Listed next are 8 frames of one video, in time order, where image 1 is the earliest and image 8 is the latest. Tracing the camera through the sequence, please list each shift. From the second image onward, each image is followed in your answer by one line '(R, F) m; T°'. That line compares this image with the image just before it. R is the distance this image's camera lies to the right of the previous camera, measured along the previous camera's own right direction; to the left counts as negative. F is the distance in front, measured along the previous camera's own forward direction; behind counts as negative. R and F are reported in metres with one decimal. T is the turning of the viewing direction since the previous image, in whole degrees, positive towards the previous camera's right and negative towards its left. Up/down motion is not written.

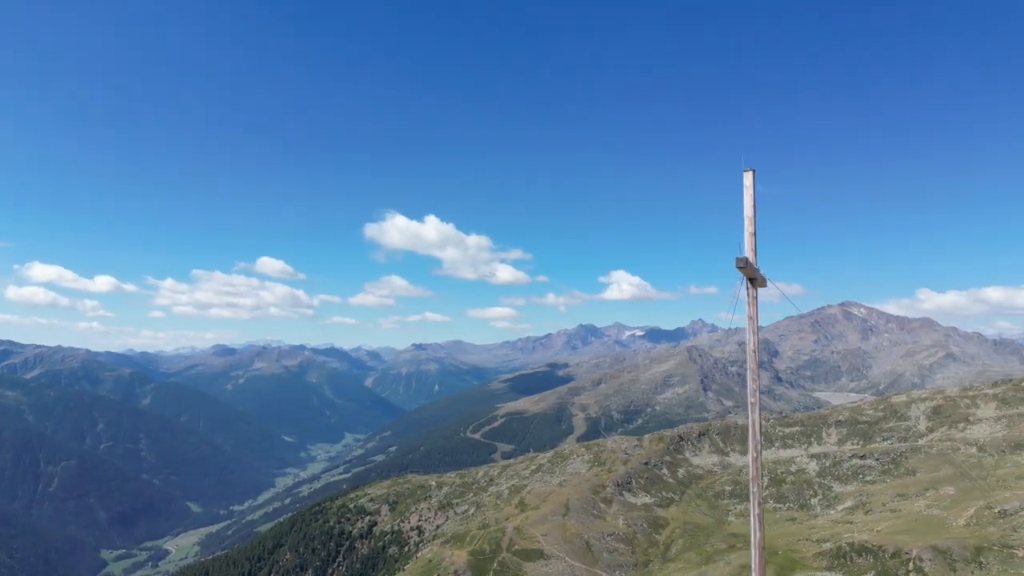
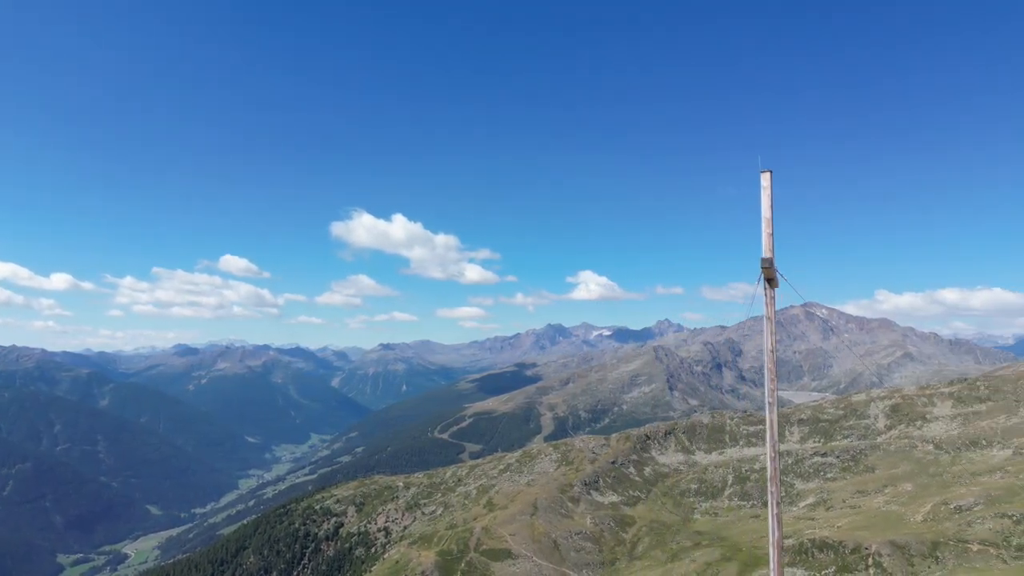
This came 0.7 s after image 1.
(+7.3, +0.8) m; +2°
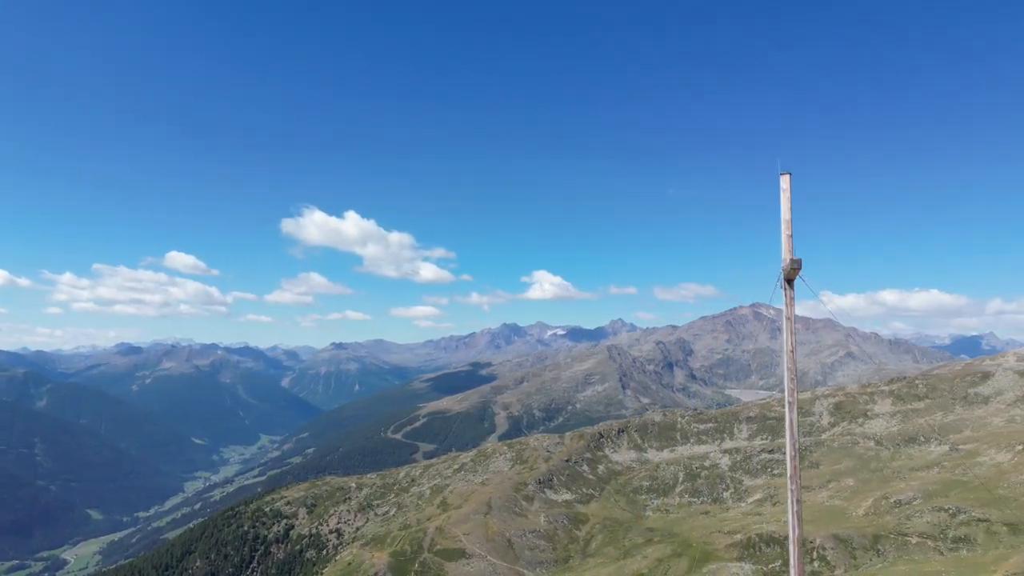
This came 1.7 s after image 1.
(+10.4, +0.7) m; +2°
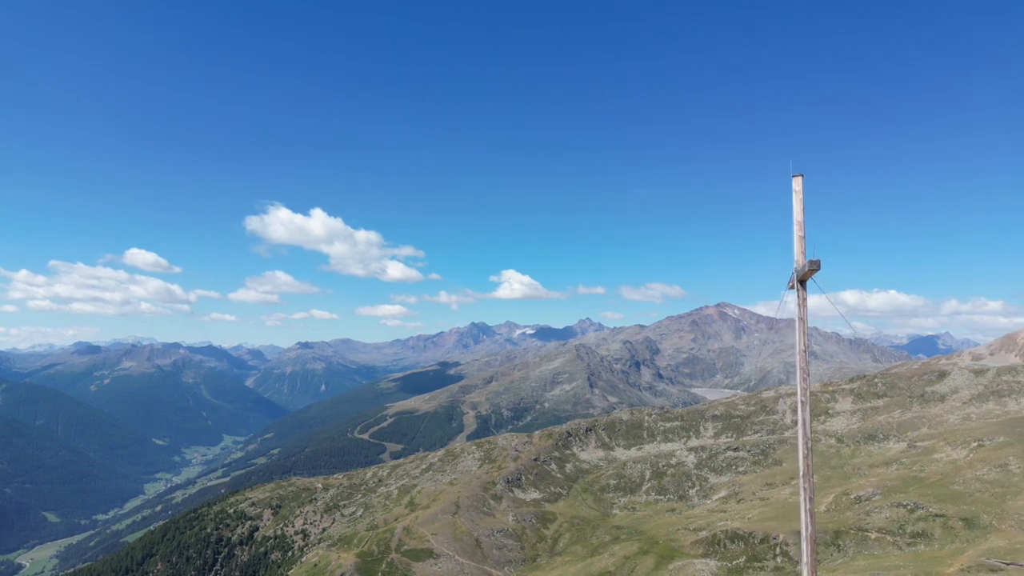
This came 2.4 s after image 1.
(+7.3, +0.3) m; +2°
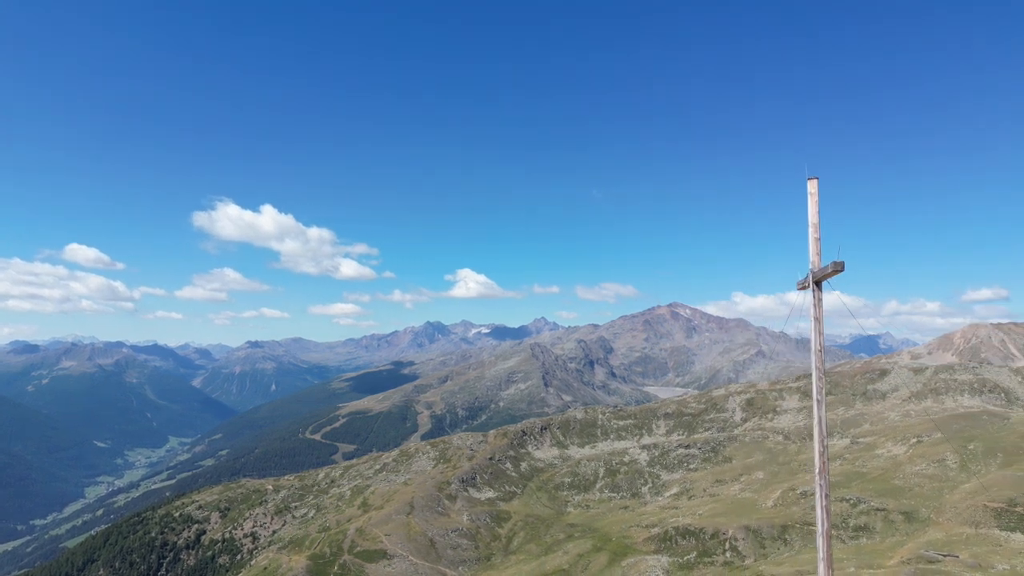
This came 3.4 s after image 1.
(+10.2, 0.0) m; +2°
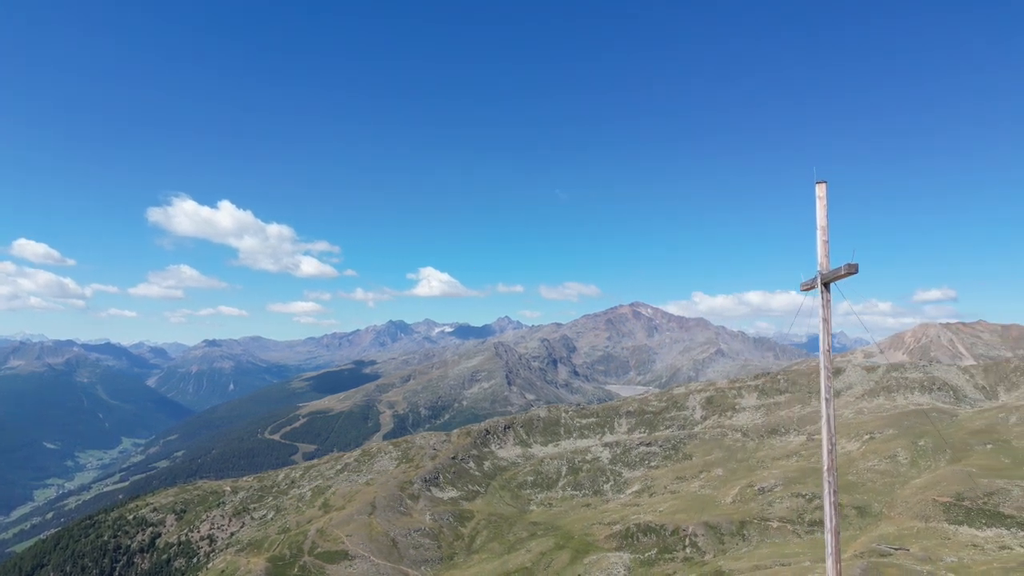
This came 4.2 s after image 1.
(+8.3, -0.3) m; +2°
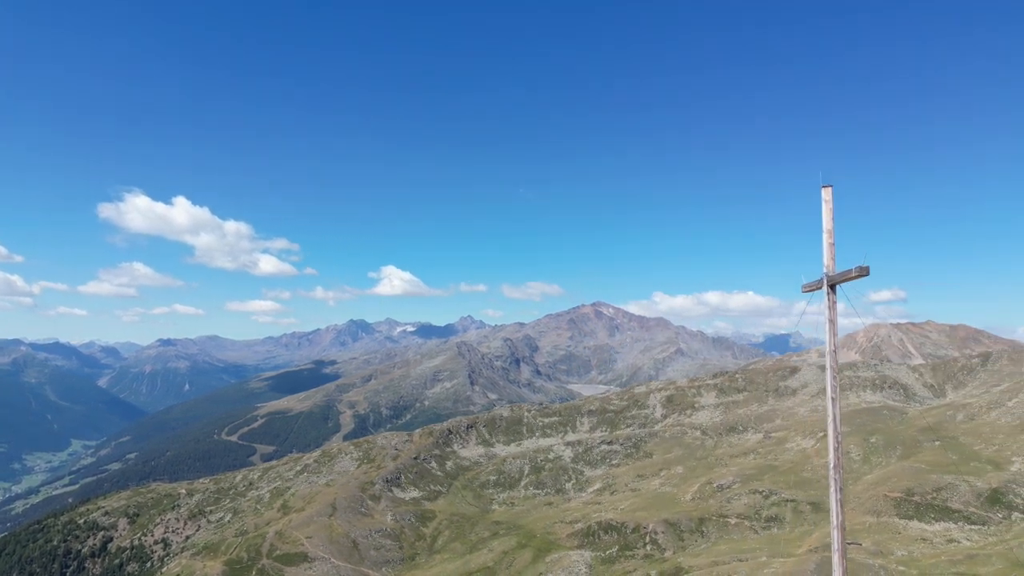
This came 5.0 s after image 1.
(+8.5, -0.8) m; +2°
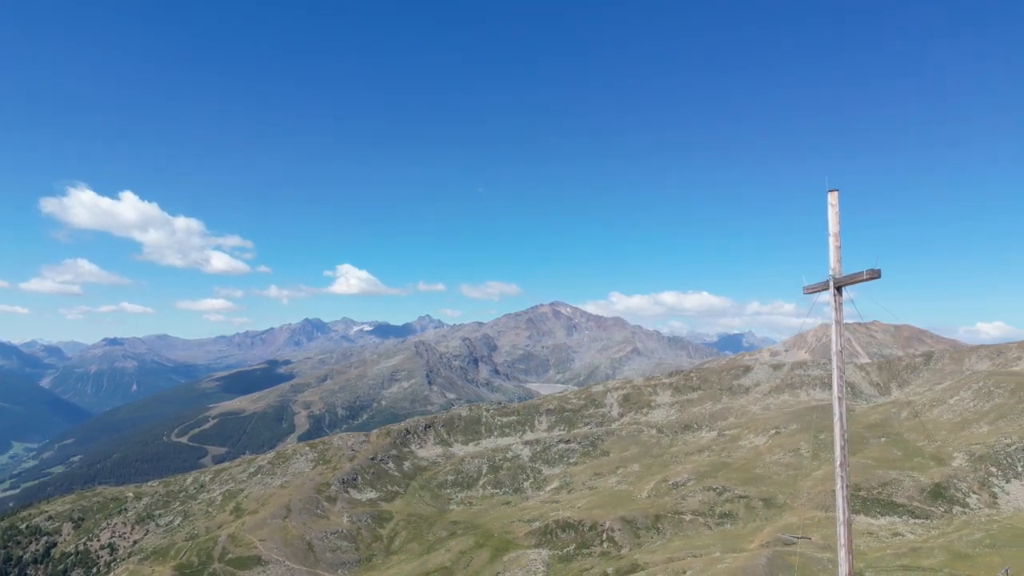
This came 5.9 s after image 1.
(+9.3, -1.1) m; +2°
